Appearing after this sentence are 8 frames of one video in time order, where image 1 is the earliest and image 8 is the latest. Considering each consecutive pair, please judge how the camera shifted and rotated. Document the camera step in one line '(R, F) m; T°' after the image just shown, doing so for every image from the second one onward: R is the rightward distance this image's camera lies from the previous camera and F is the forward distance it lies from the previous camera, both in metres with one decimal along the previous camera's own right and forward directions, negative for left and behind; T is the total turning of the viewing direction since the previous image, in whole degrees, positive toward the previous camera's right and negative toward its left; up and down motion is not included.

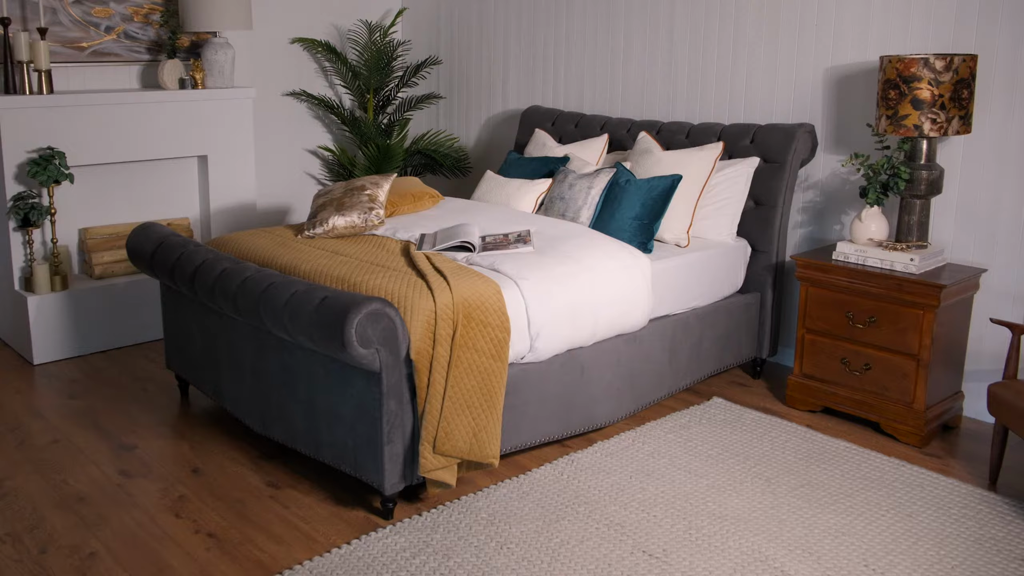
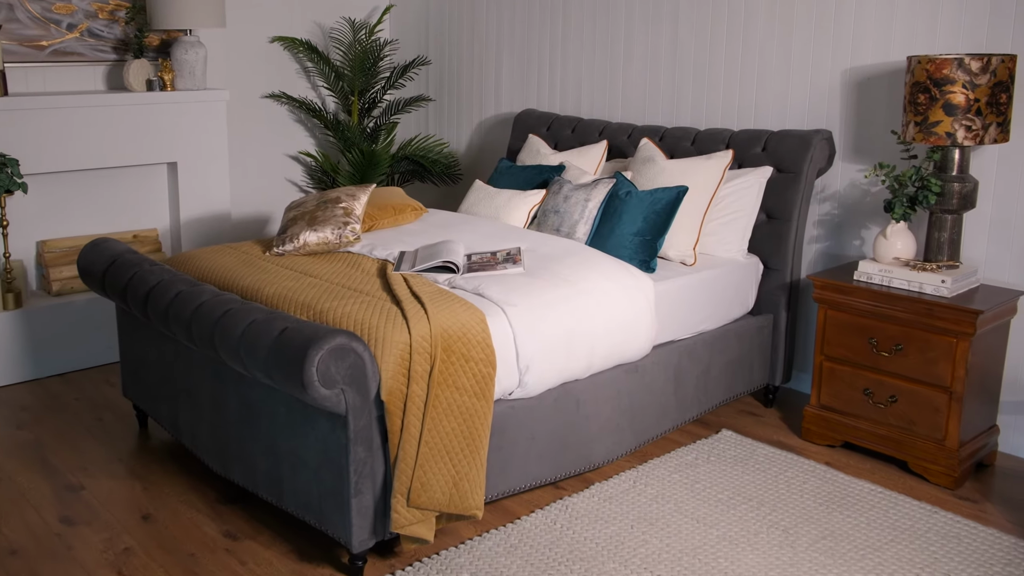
(0.0, +0.3) m; 0°
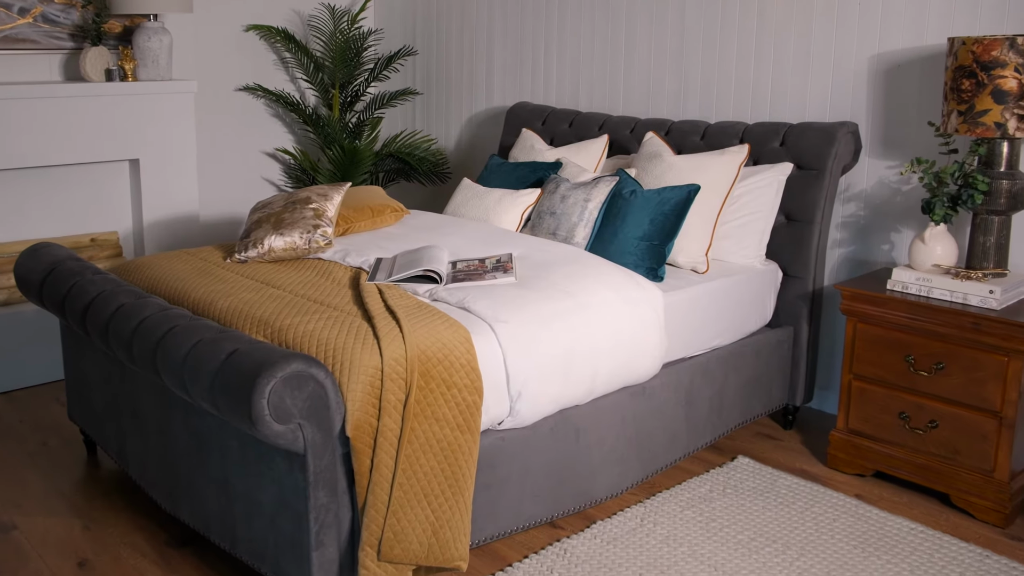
(0.0, +0.4) m; 0°
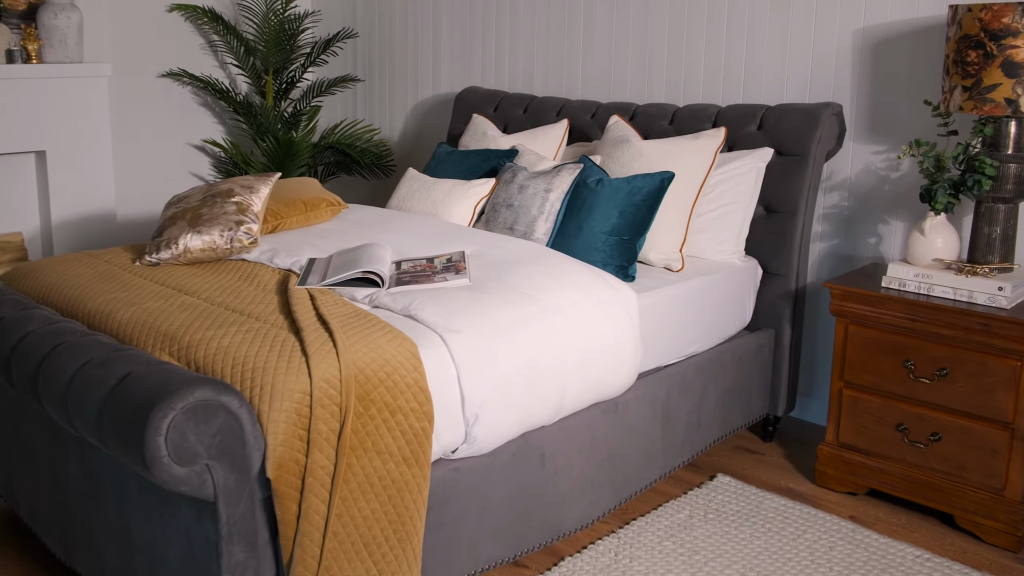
(0.0, +0.3) m; +3°
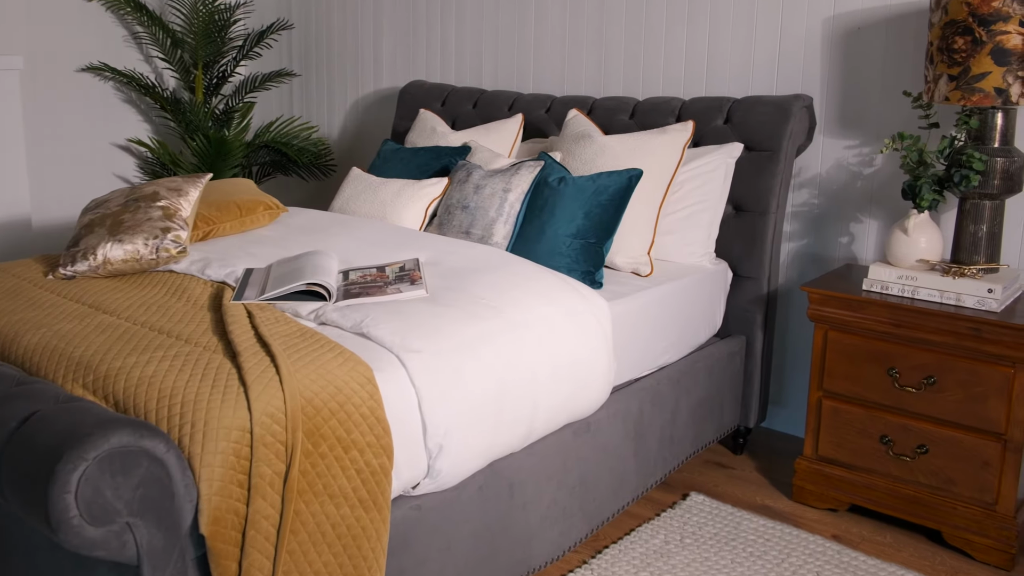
(0.0, +0.2) m; +3°
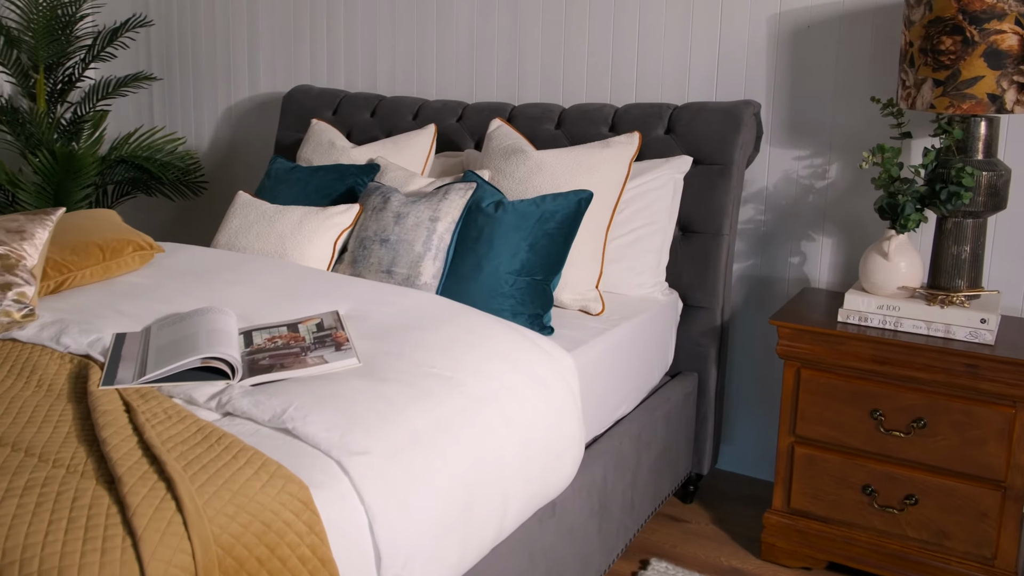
(-0.1, +0.4) m; +8°
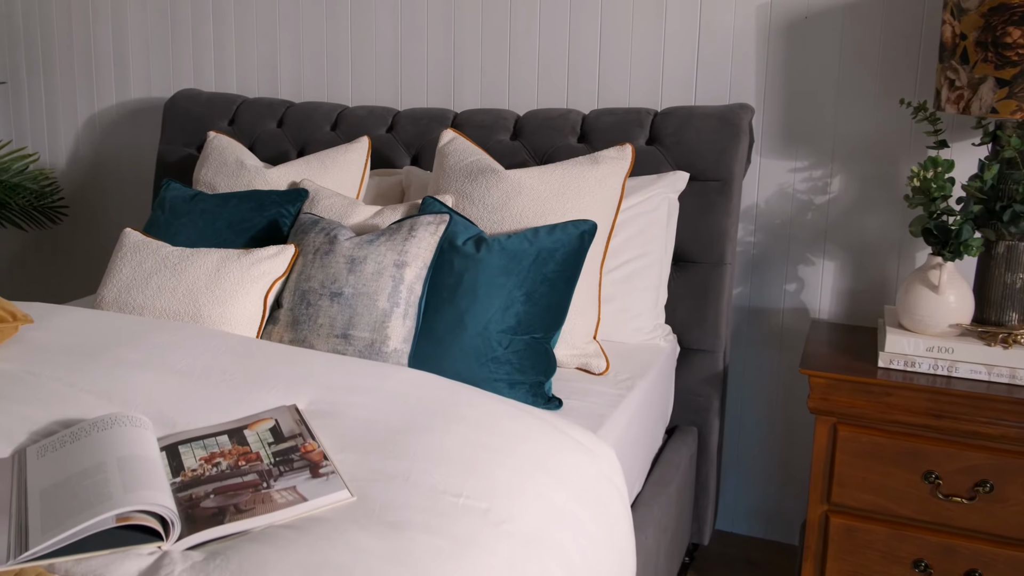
(-0.2, +0.5) m; +8°
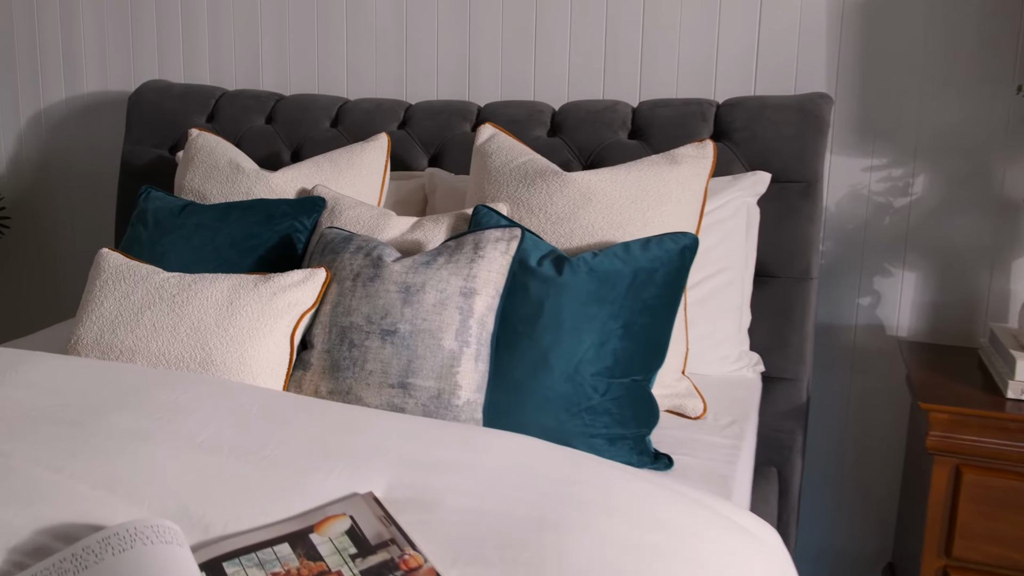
(-0.2, +0.3) m; +4°
